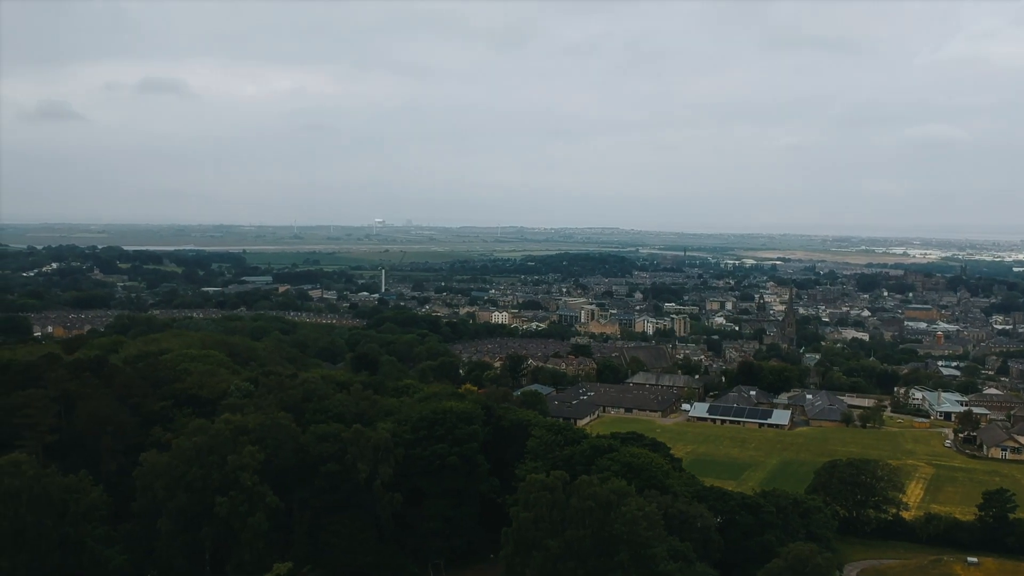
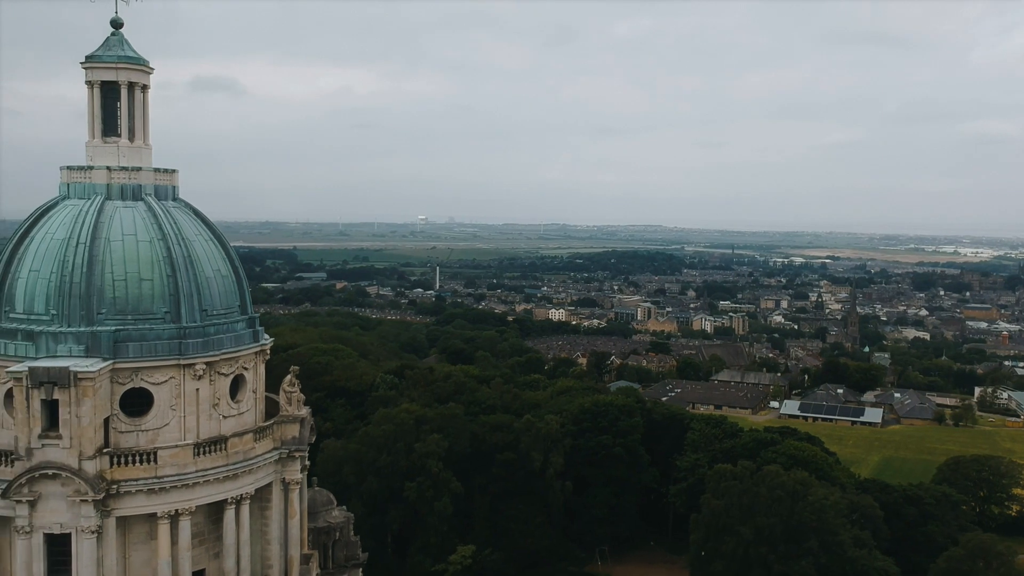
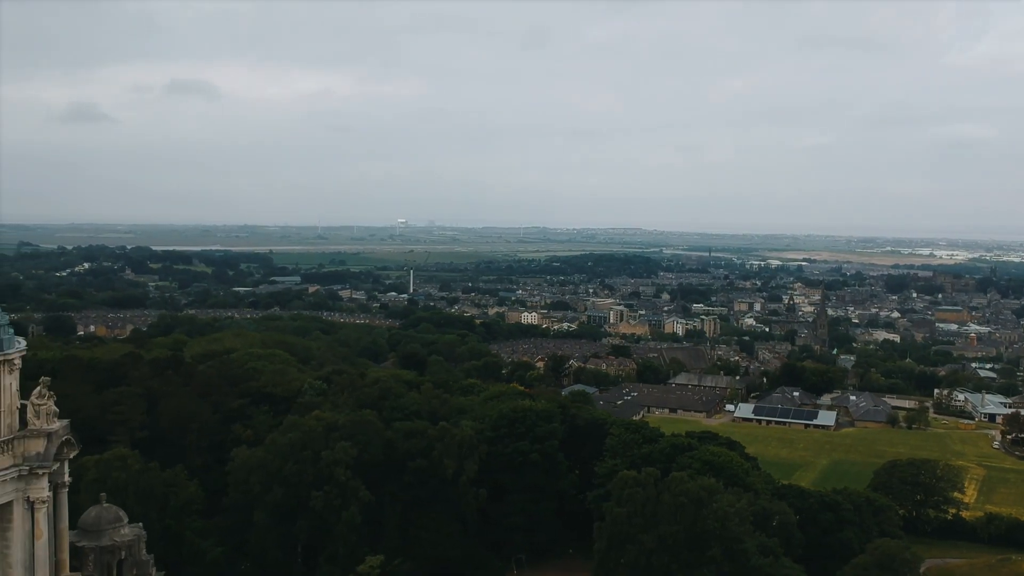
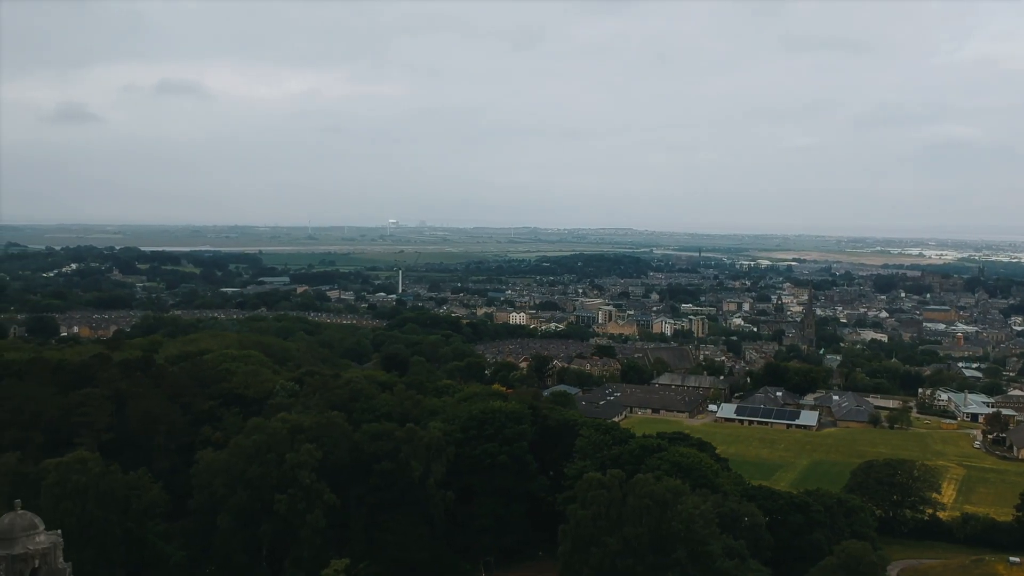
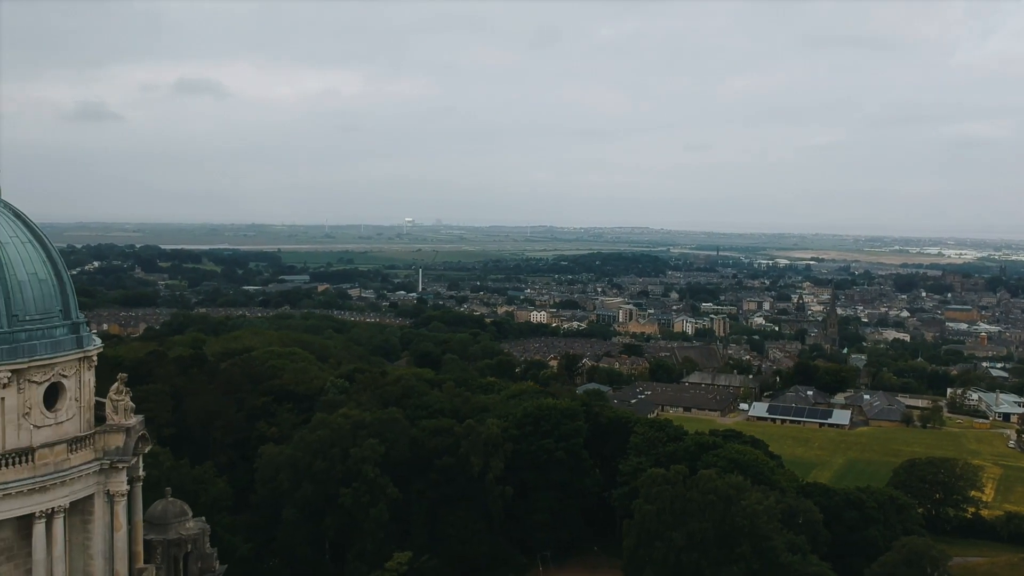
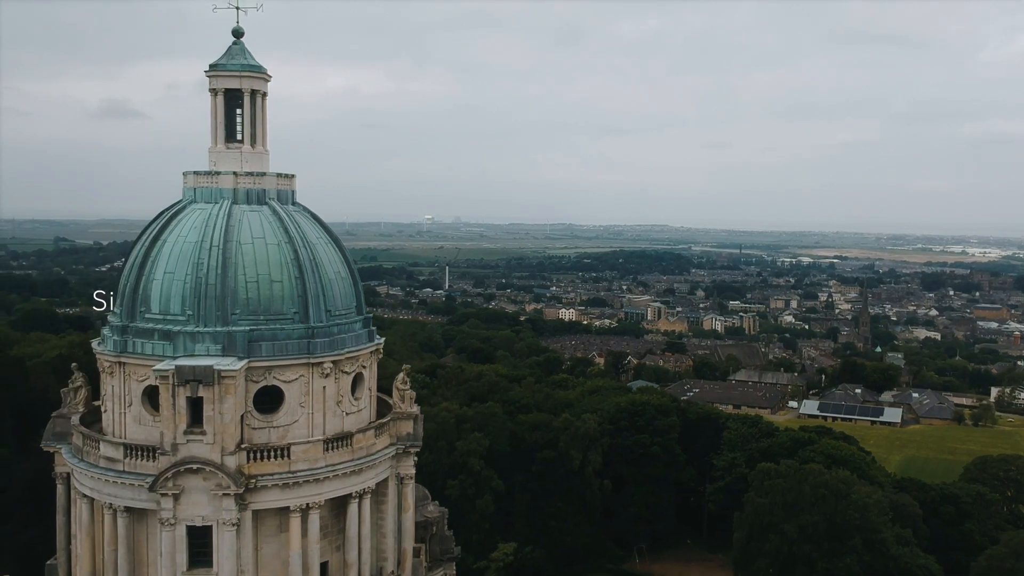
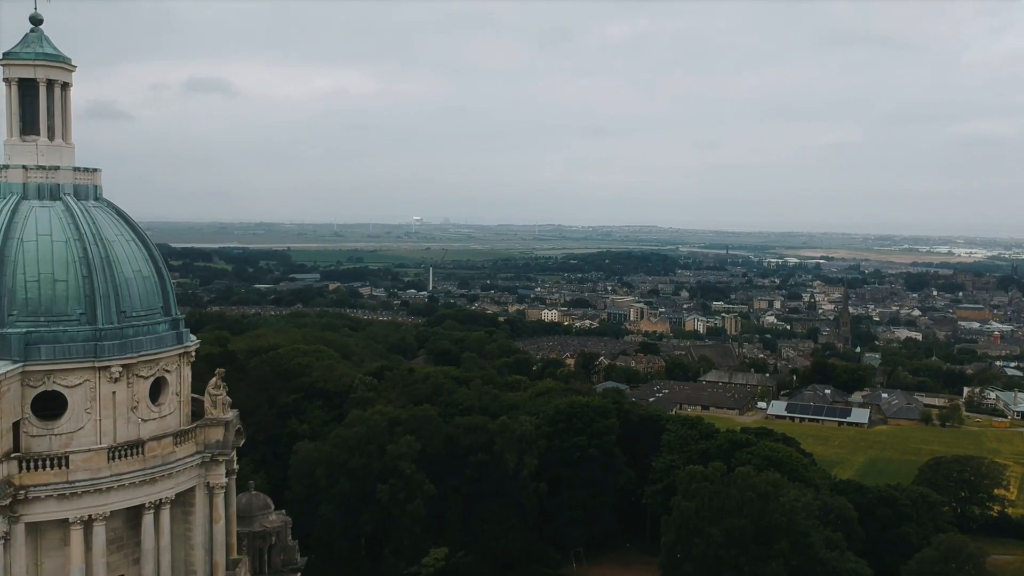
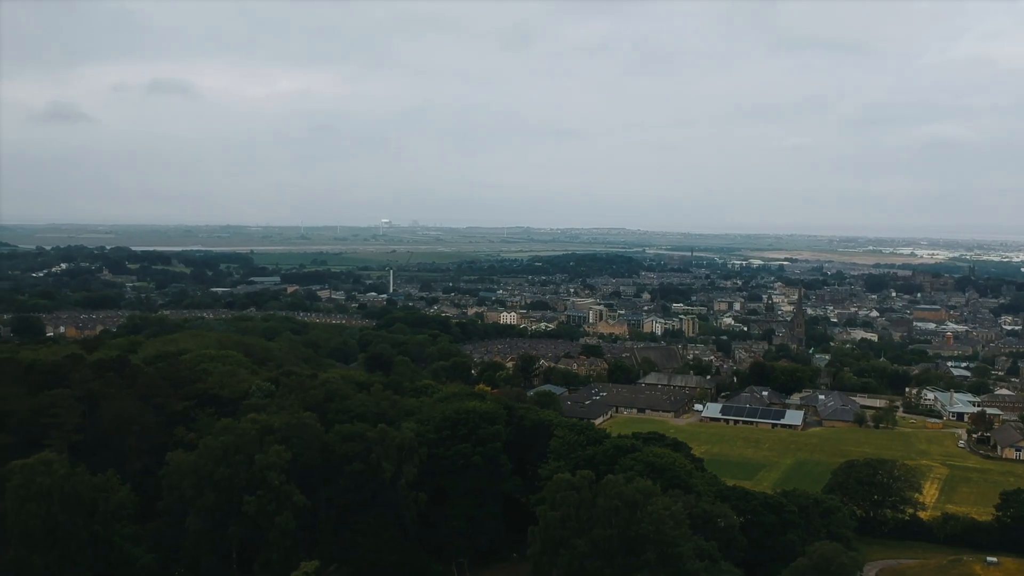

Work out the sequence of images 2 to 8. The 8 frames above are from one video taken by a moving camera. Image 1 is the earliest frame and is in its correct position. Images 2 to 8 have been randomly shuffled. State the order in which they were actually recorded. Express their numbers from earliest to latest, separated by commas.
8, 4, 3, 5, 7, 2, 6
